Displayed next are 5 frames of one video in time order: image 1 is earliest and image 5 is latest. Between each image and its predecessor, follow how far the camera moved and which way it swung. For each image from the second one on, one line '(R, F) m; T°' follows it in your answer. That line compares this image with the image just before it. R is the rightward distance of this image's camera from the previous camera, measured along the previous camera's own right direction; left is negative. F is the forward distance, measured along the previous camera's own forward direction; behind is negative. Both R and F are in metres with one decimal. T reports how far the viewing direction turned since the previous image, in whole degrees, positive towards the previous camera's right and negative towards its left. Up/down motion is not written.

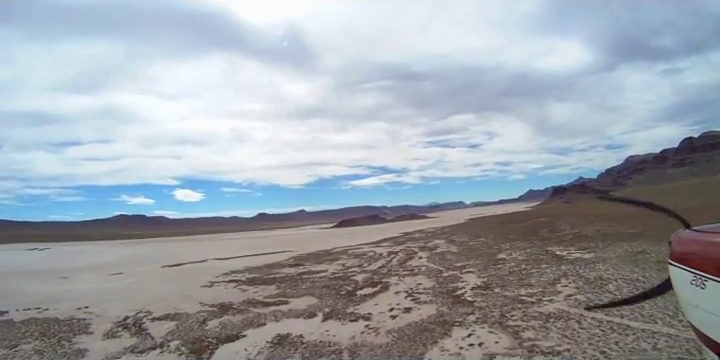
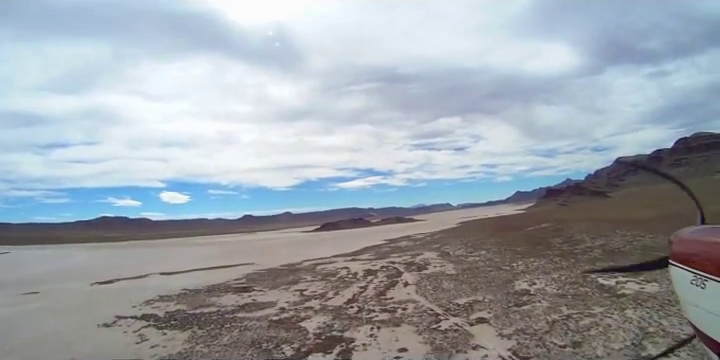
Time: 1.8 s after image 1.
(+0.8, +5.2) m; +2°
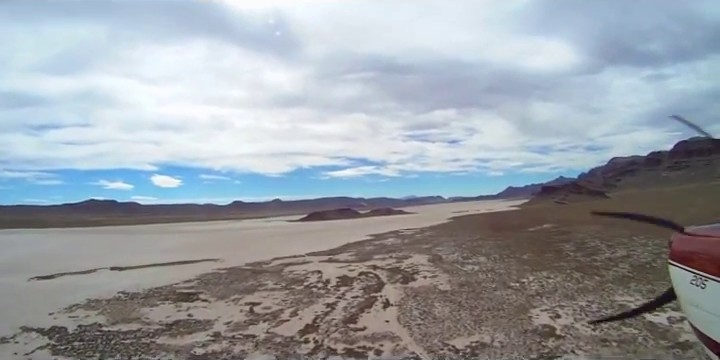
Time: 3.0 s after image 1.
(+0.6, +3.2) m; +1°
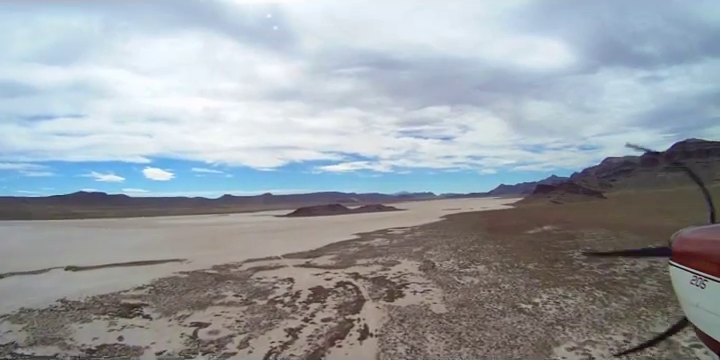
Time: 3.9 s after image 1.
(+0.4, +2.4) m; +1°
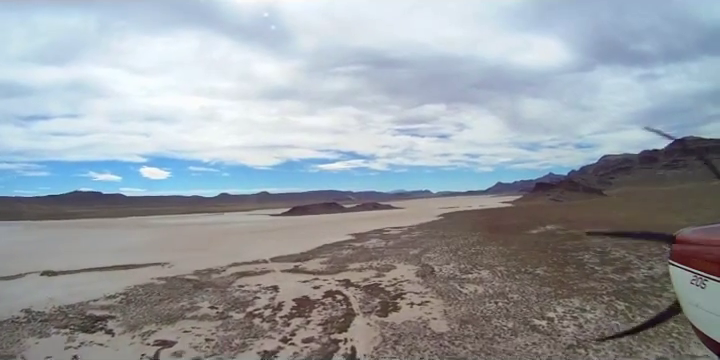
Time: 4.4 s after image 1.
(+0.2, +1.3) m; 0°
